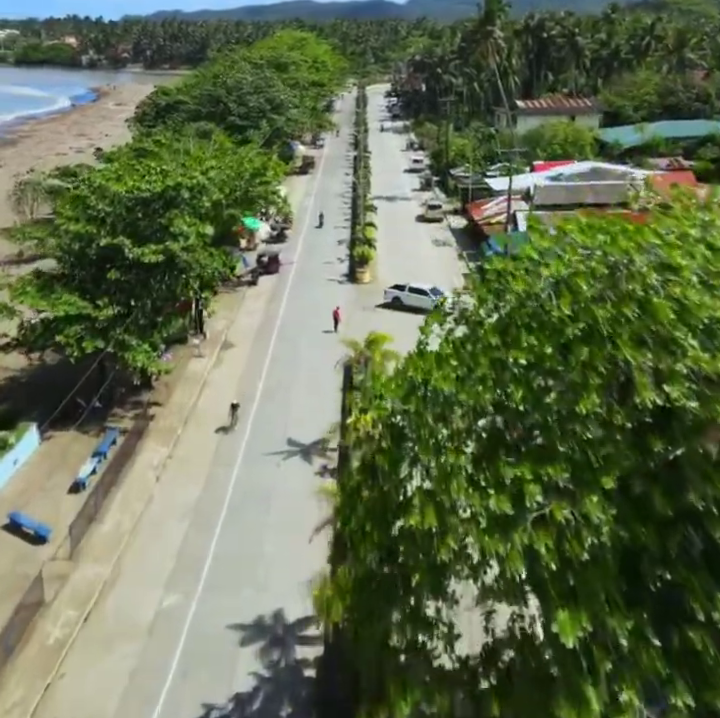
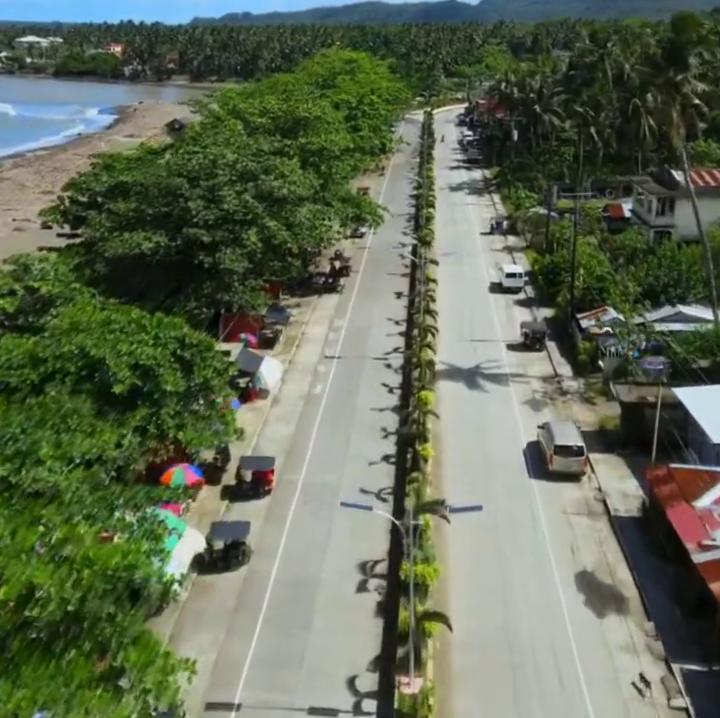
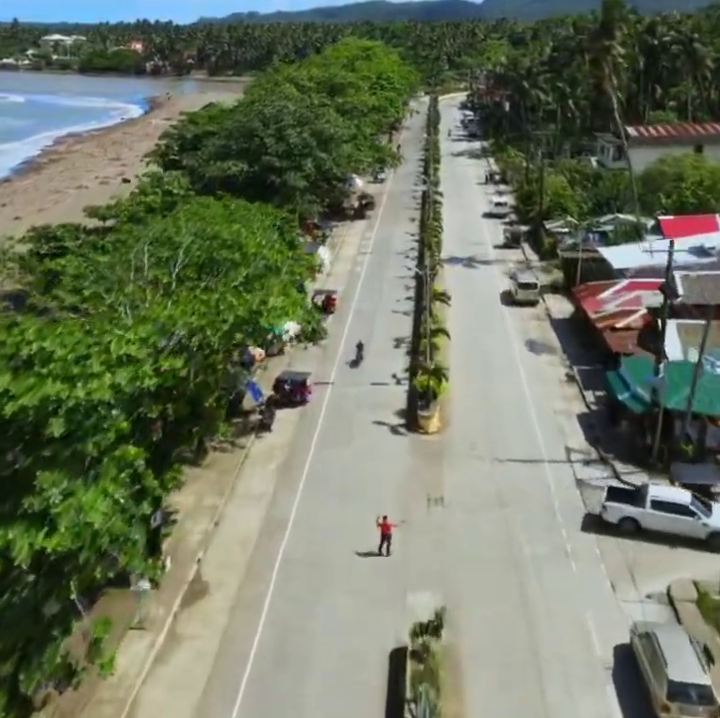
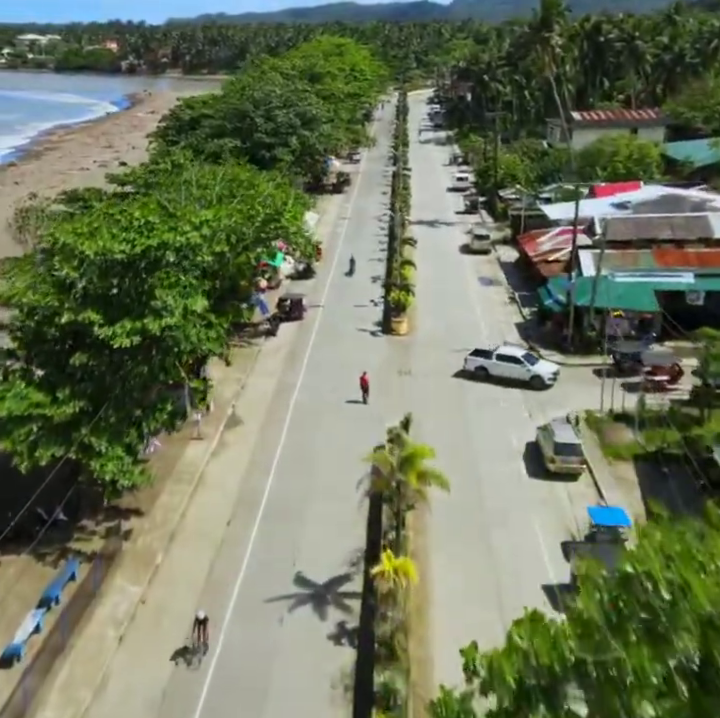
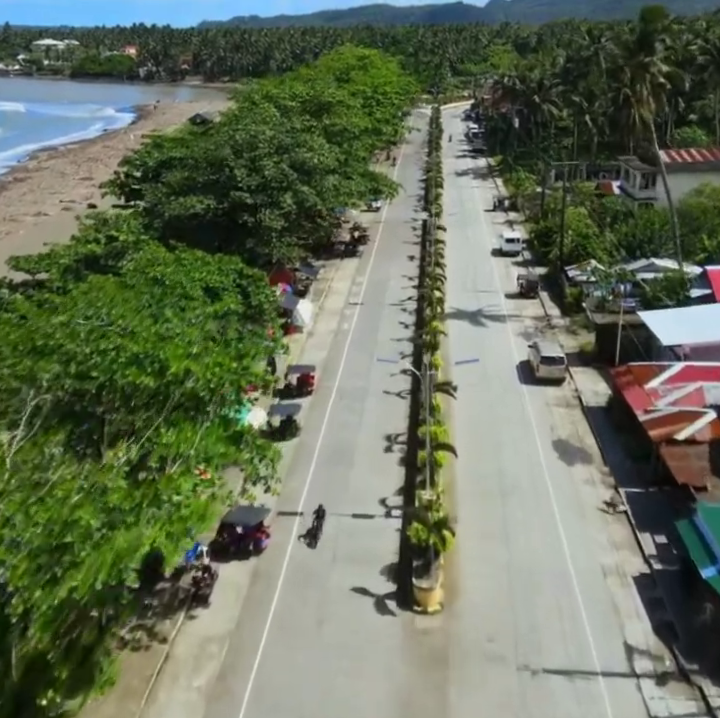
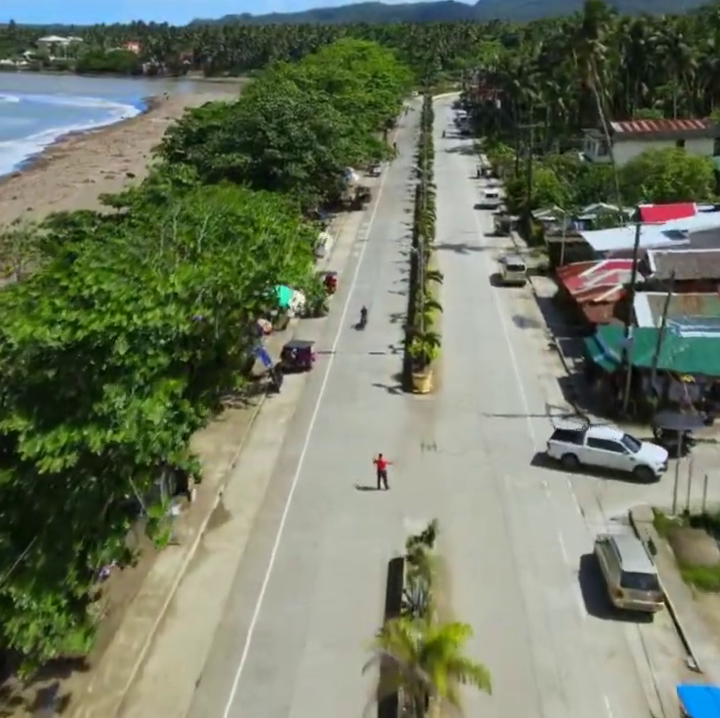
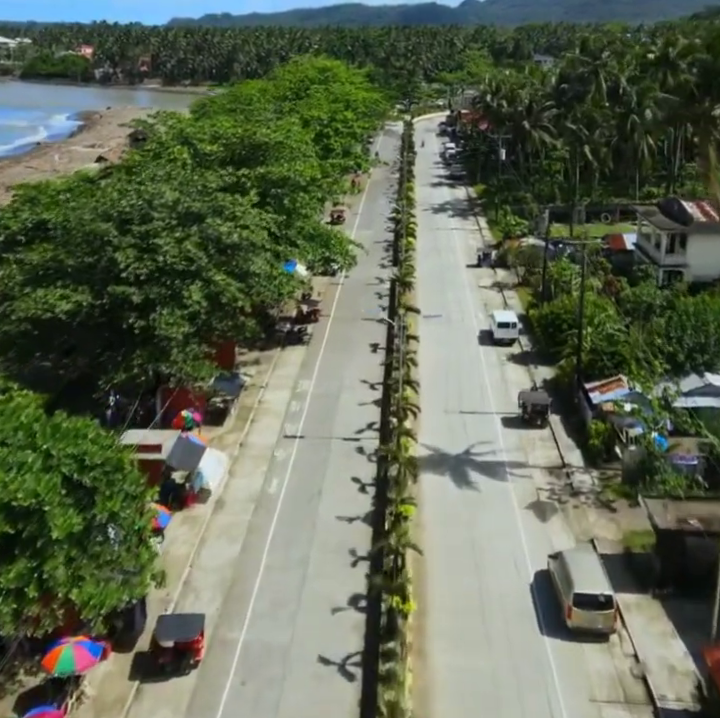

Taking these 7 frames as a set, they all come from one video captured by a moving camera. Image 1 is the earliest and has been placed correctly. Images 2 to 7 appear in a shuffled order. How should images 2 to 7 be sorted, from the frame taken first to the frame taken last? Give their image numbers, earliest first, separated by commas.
4, 6, 3, 5, 2, 7
